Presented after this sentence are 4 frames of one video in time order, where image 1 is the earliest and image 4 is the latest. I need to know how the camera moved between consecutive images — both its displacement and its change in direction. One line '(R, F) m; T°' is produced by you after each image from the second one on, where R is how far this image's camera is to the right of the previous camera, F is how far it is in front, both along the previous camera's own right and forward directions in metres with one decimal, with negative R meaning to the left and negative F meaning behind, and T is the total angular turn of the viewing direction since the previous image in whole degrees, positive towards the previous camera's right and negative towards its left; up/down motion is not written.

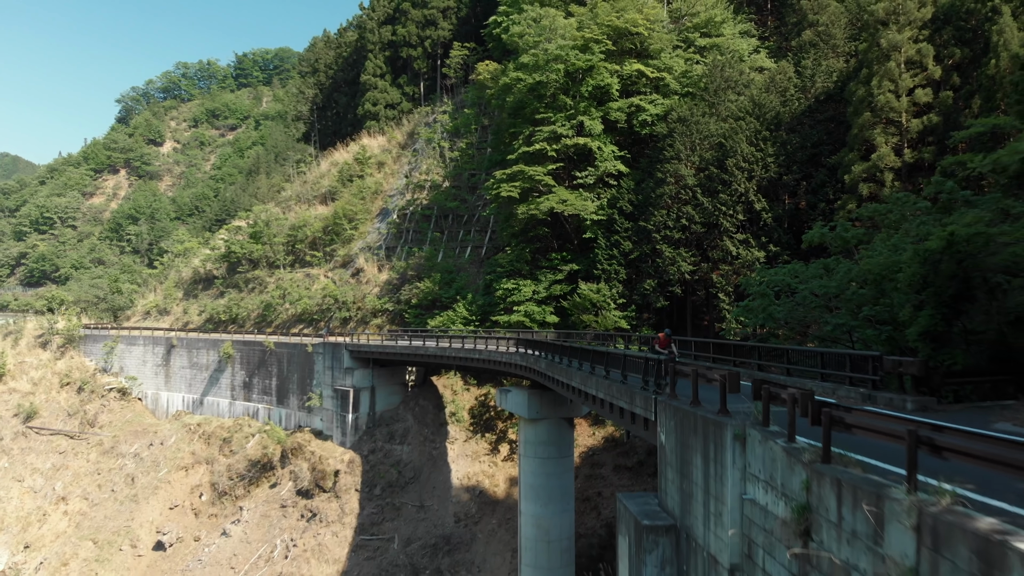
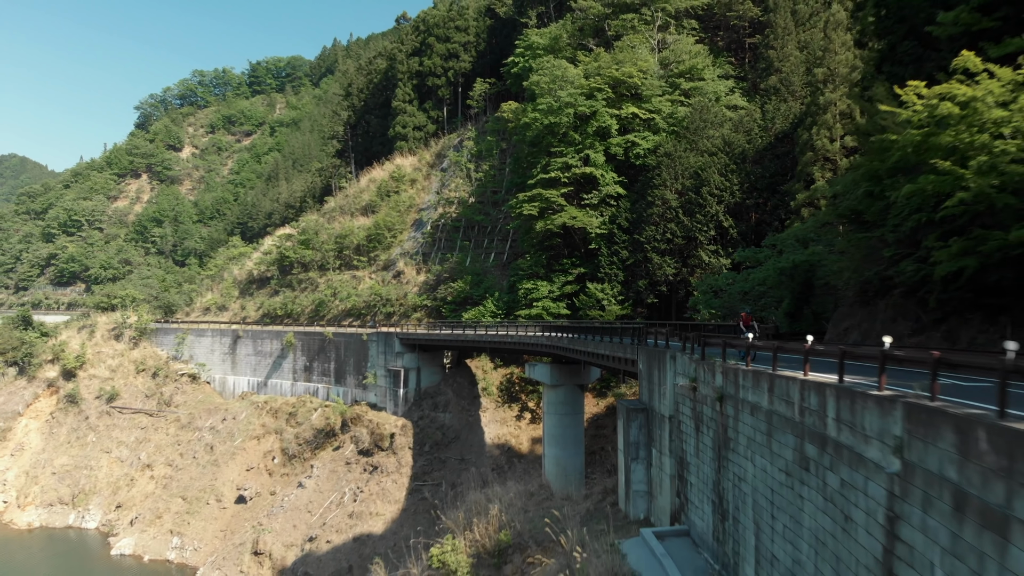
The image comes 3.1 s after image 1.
(-0.9, -6.3) m; 0°
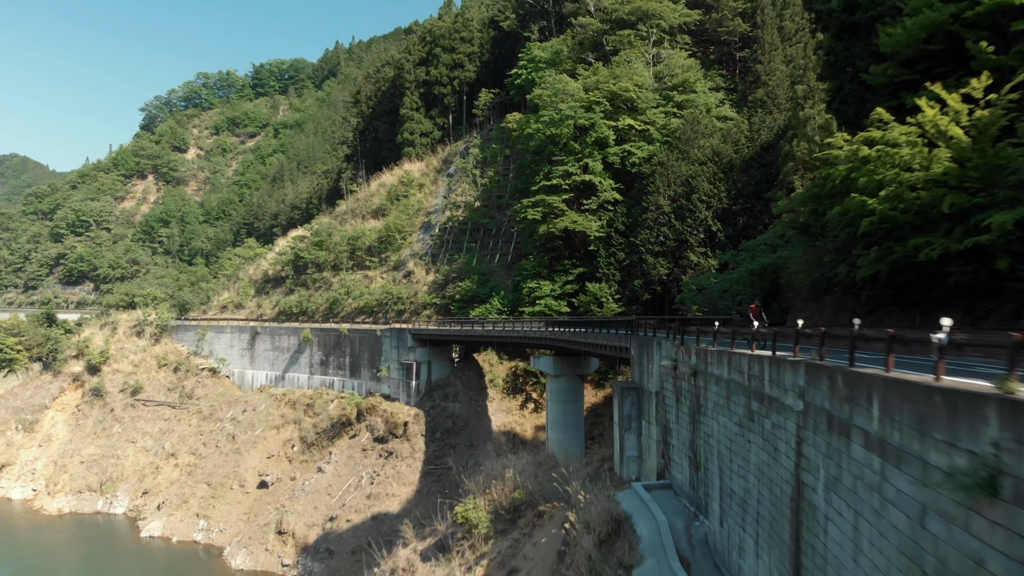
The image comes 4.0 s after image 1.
(-0.3, -2.5) m; 0°
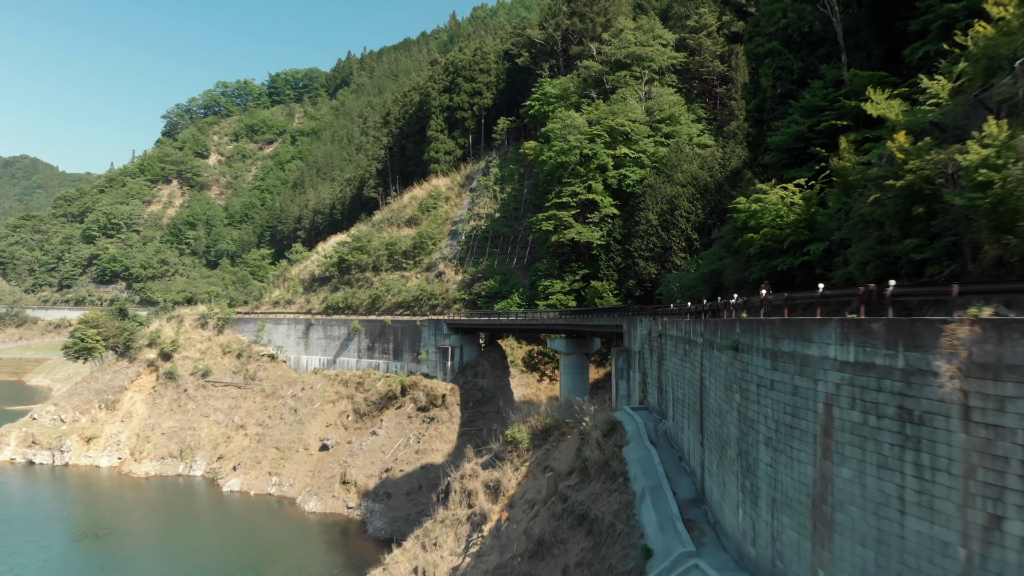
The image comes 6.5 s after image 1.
(-1.1, -8.1) m; 0°
